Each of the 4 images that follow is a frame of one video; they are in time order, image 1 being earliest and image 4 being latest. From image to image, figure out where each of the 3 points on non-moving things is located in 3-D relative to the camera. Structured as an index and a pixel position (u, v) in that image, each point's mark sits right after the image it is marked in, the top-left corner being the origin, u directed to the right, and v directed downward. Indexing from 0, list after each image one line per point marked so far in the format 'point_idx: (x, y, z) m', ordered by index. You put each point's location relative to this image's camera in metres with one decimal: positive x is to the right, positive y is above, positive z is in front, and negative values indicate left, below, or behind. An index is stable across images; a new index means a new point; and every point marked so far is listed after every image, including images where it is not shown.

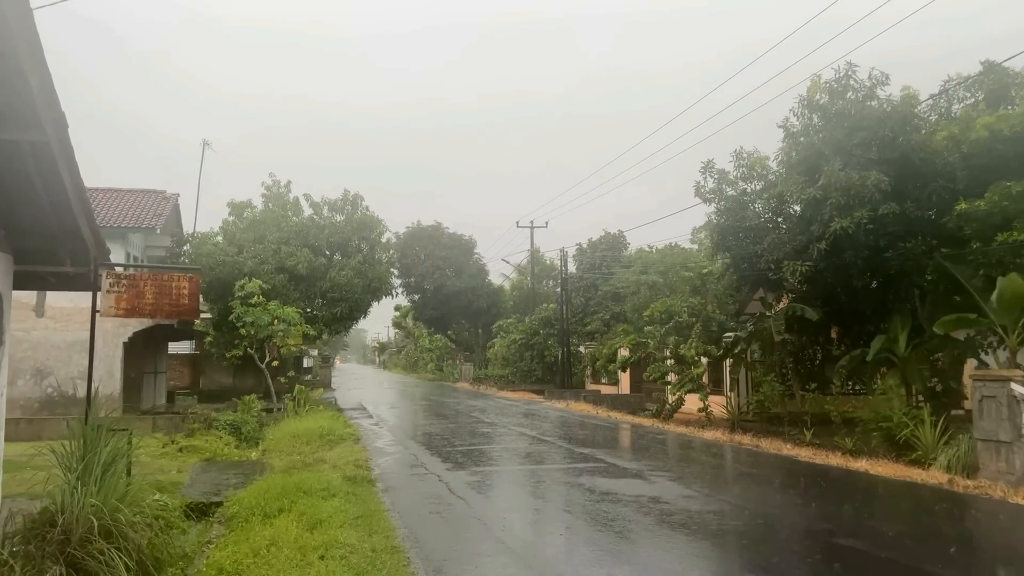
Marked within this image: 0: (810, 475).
0: (+4.0, -2.5, +9.9) m
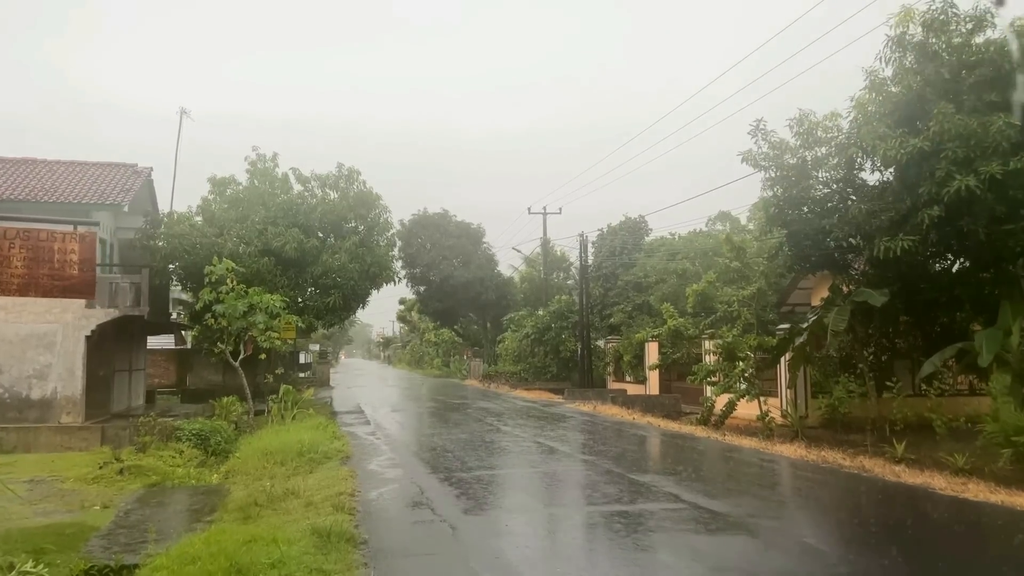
0: (+4.3, -2.3, +7.5) m
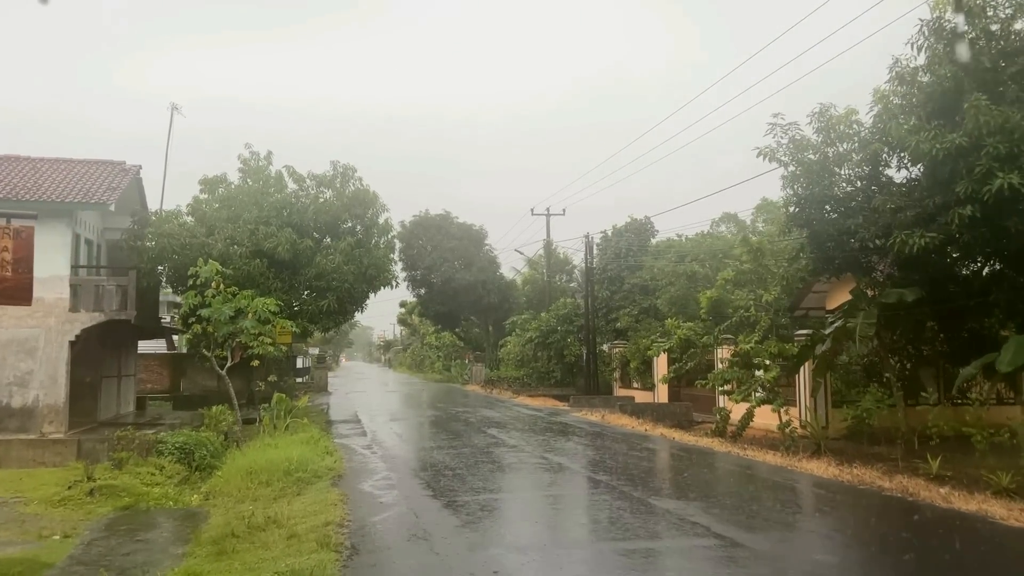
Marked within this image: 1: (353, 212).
0: (+4.4, -2.3, +6.8) m
1: (-3.7, +1.7, +17.3) m
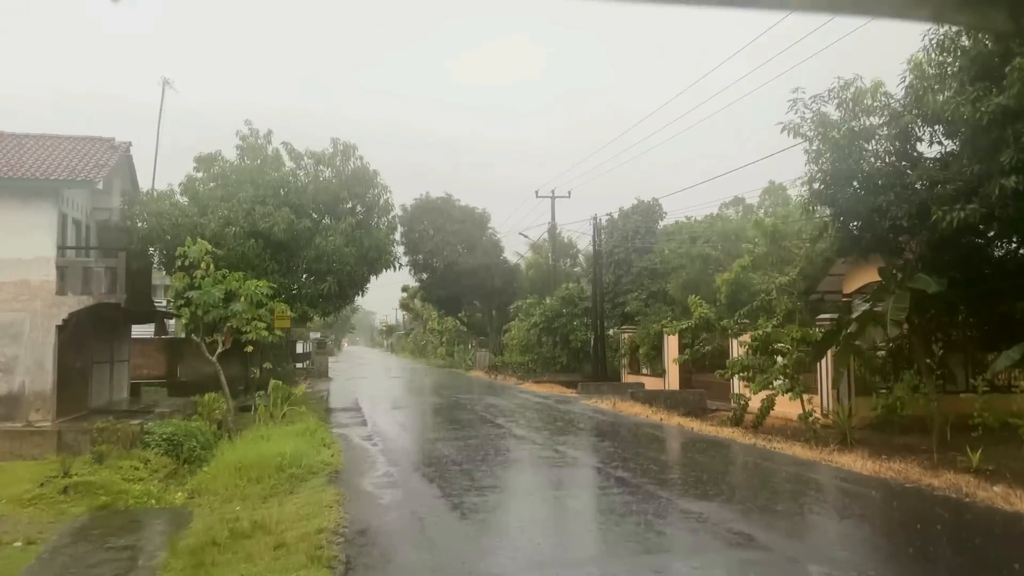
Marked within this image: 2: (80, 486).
0: (+4.5, -2.2, +6.1) m
1: (-3.6, +2.1, +16.6) m
2: (-4.3, -2.0, +7.4) m
